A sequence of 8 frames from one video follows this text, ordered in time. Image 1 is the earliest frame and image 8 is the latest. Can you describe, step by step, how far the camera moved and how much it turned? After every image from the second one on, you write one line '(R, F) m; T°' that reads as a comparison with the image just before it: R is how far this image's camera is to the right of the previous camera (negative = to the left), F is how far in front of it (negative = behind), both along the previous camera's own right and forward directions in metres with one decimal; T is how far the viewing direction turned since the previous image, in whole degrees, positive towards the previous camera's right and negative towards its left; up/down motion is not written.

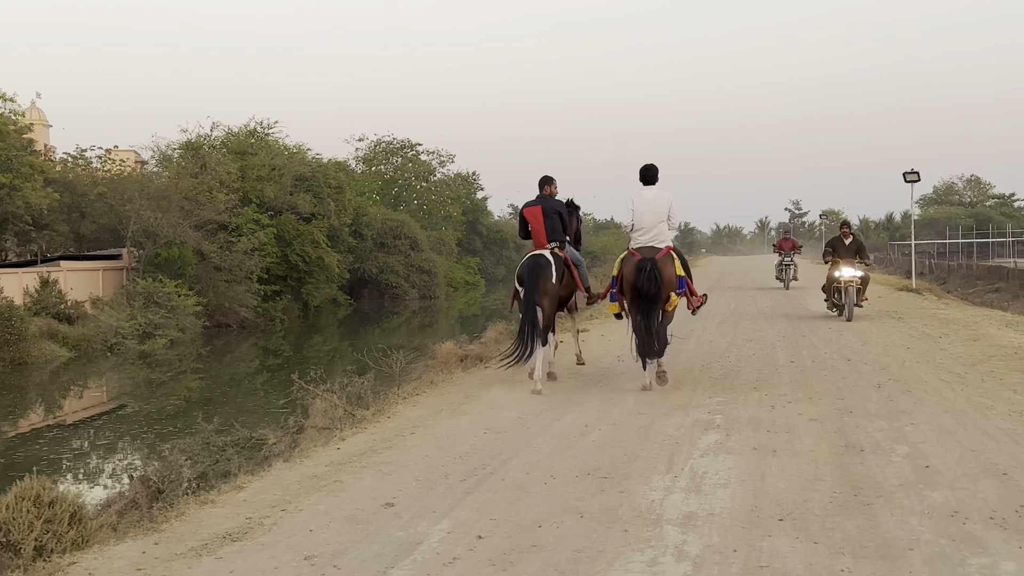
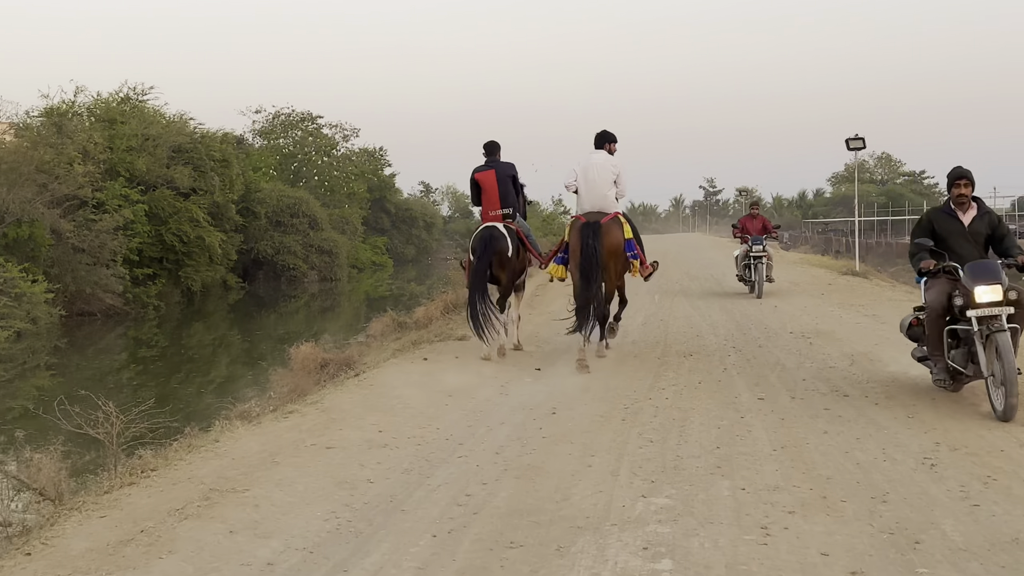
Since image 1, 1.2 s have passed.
(+0.5, +3.1) m; +5°
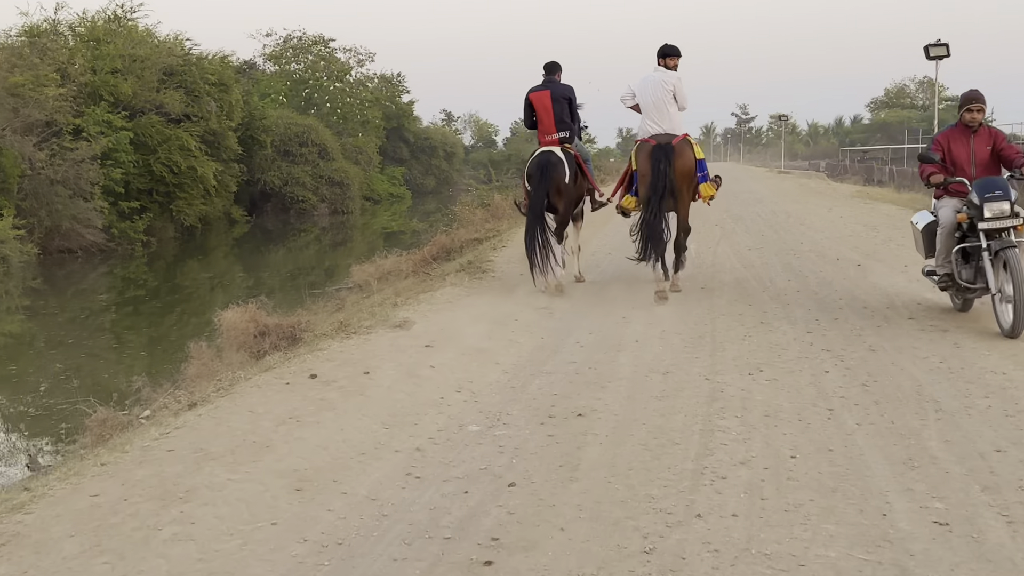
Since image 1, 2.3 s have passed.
(+0.3, +3.0) m; -2°
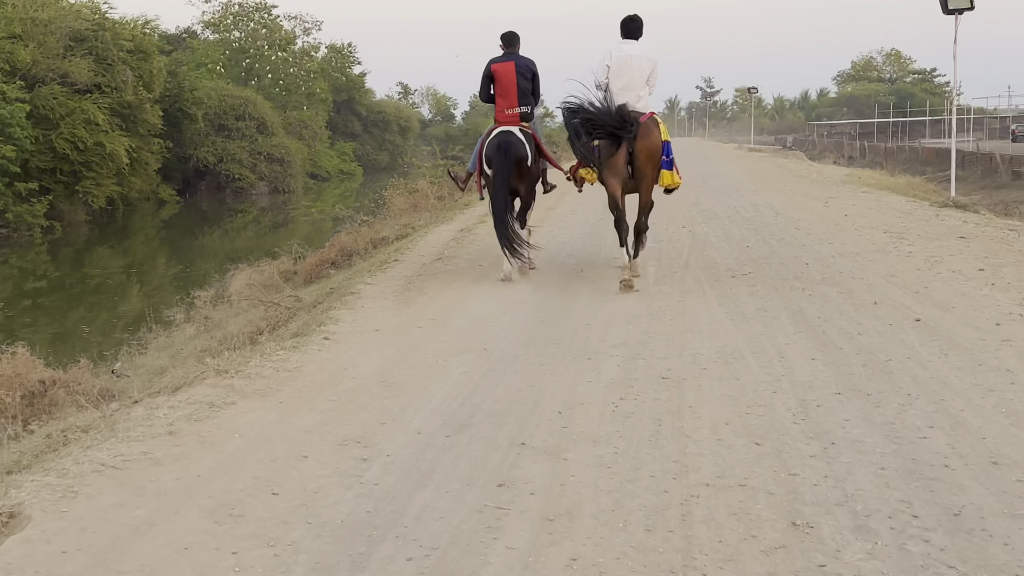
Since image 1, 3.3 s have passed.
(+0.6, +3.2) m; +2°
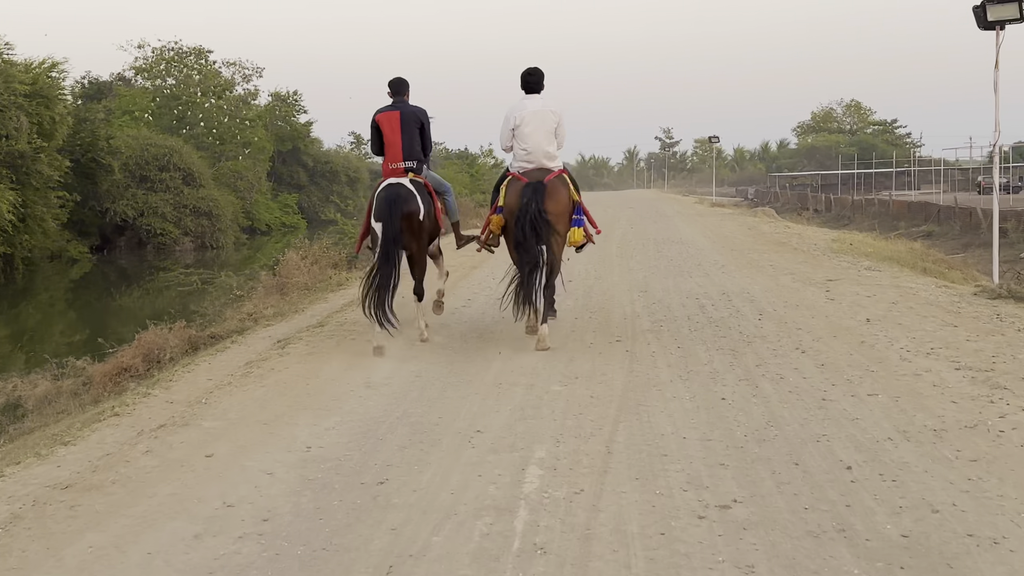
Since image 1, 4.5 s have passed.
(+0.8, +3.7) m; +2°
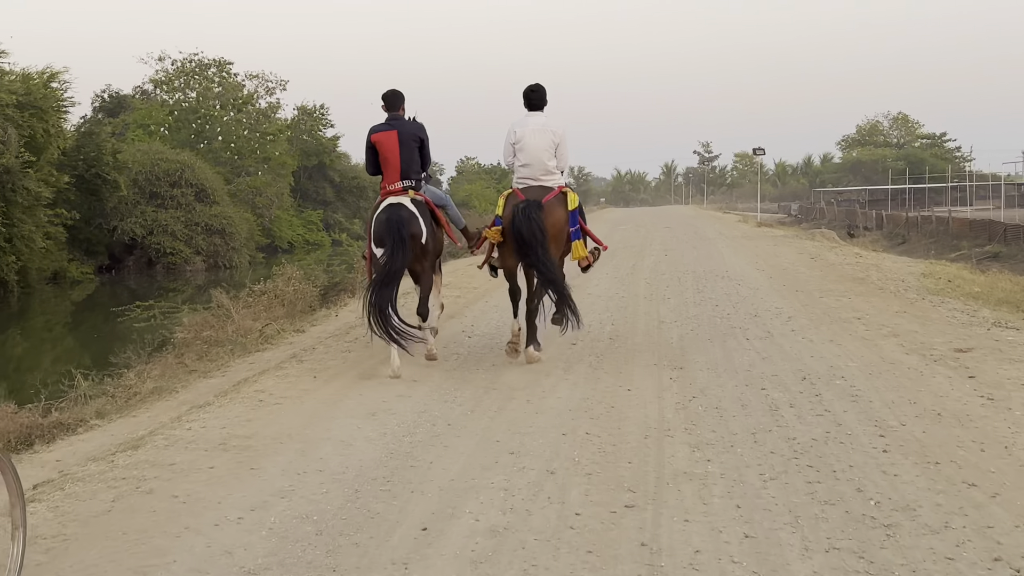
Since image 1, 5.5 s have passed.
(+0.4, +3.0) m; -2°
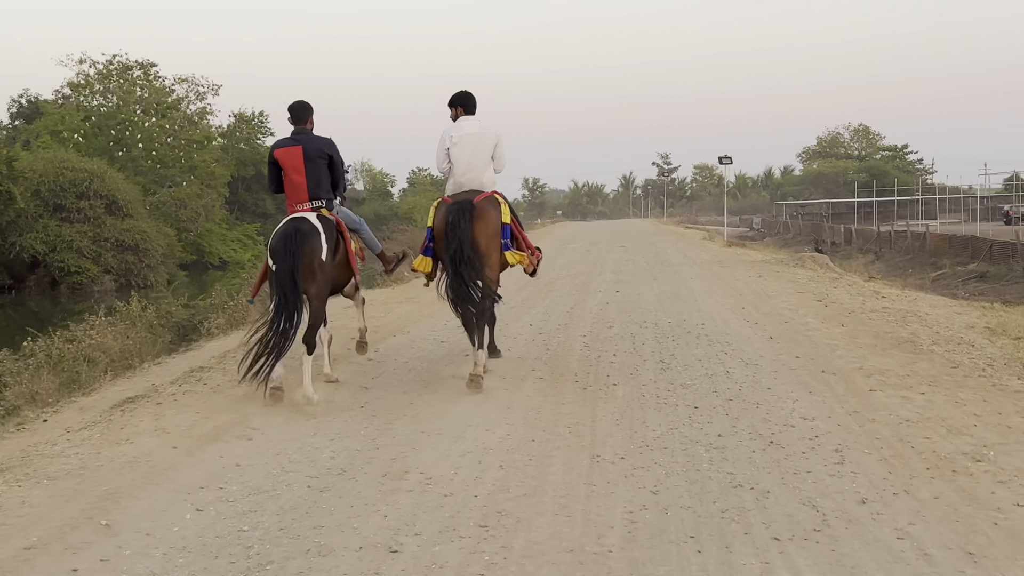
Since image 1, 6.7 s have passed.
(+0.7, +3.9) m; +2°
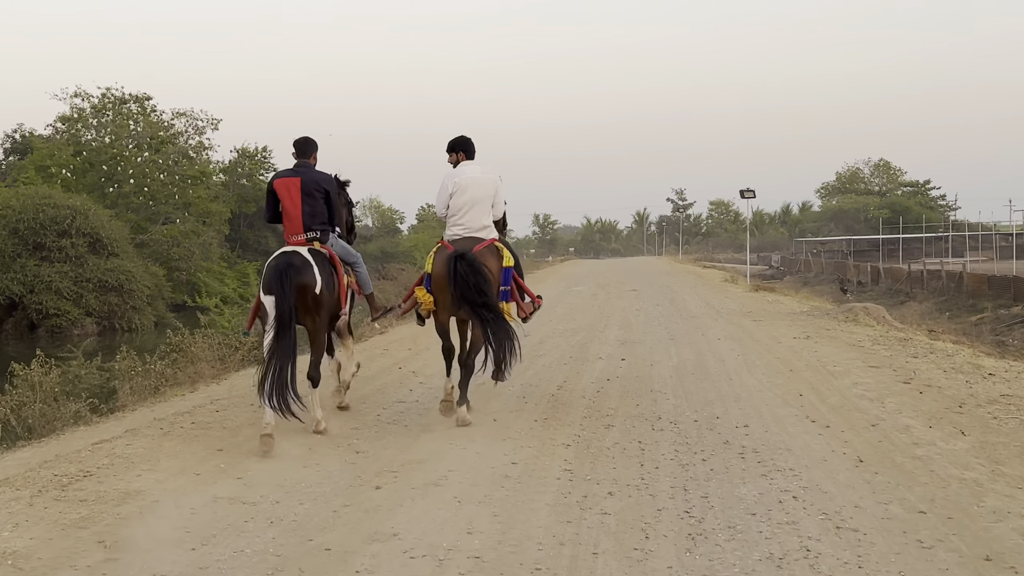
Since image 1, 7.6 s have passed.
(+0.3, +2.6) m; -1°
